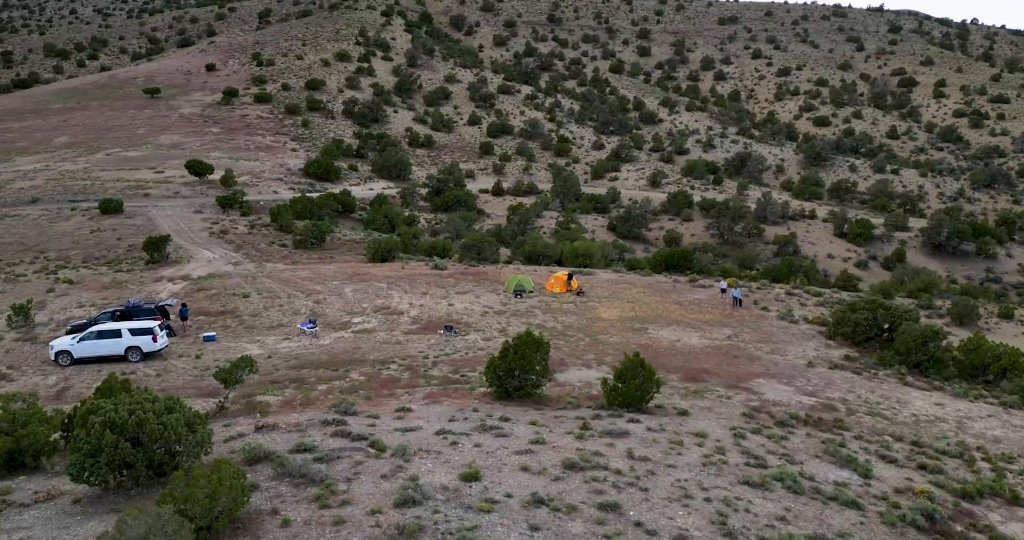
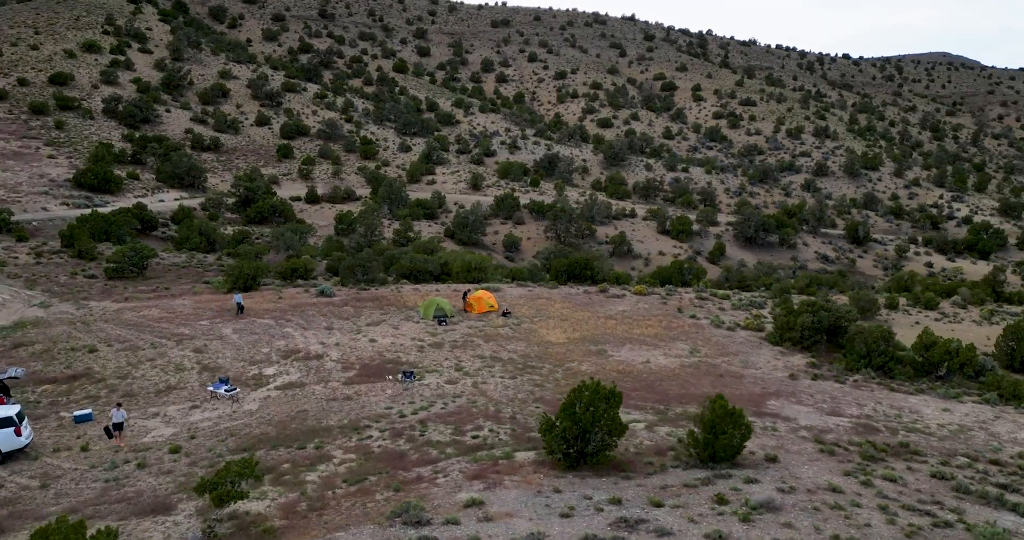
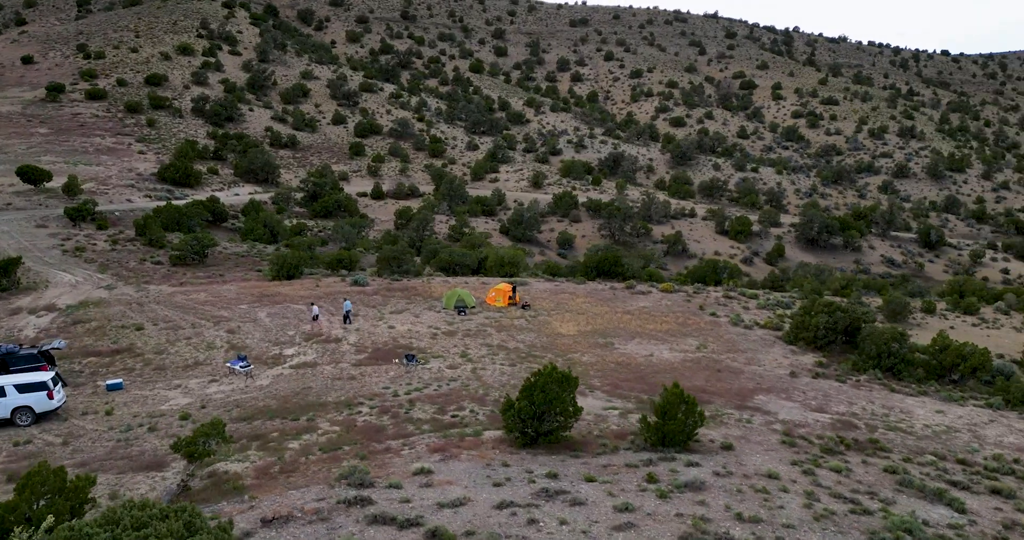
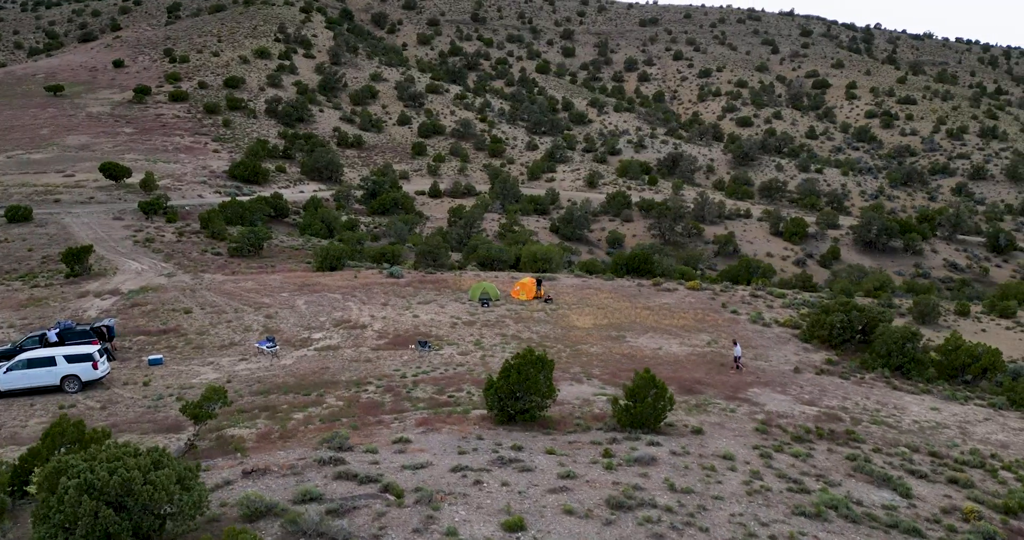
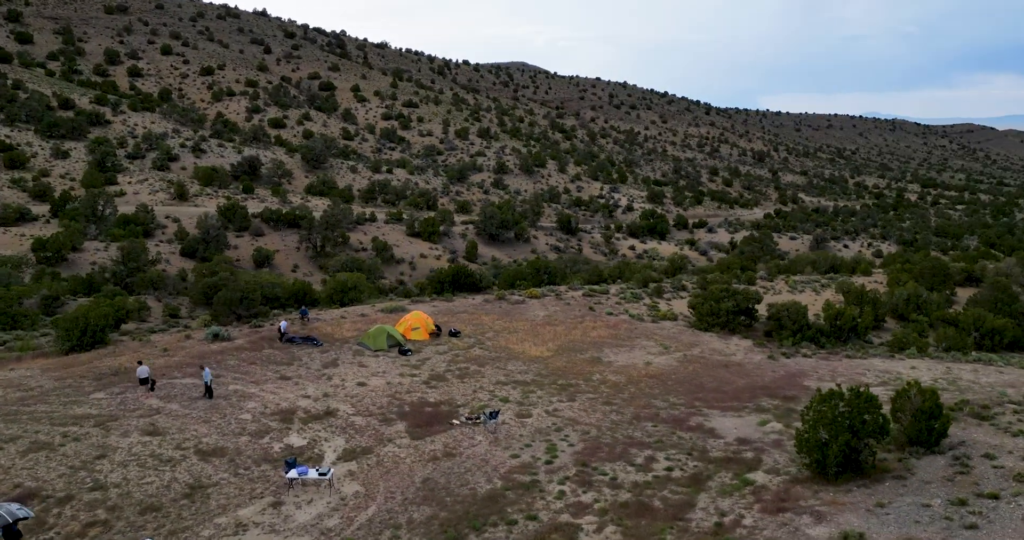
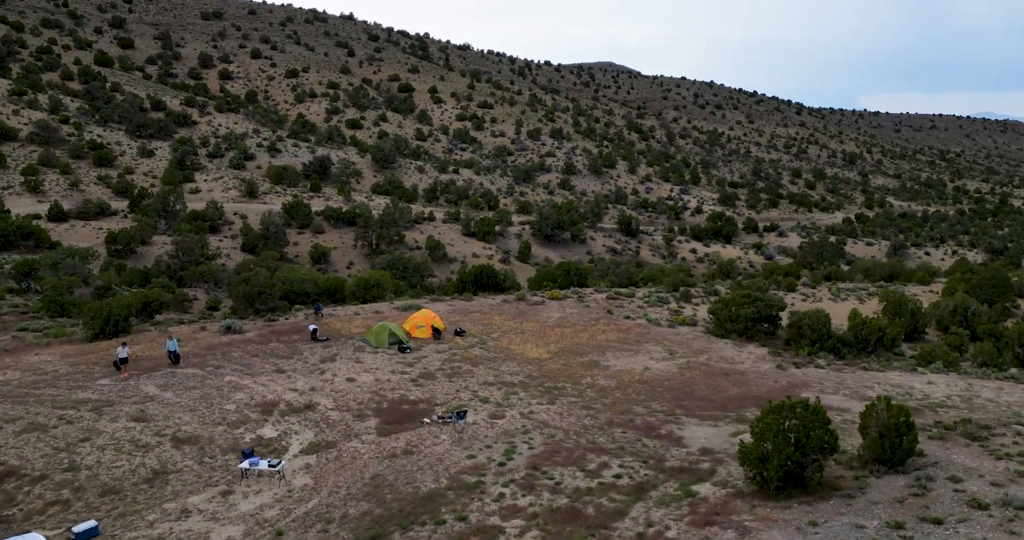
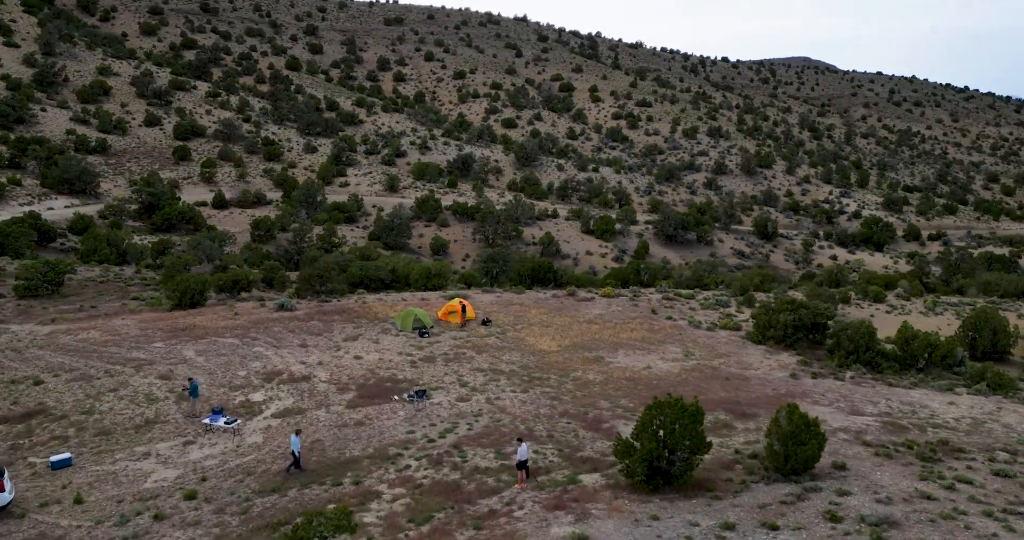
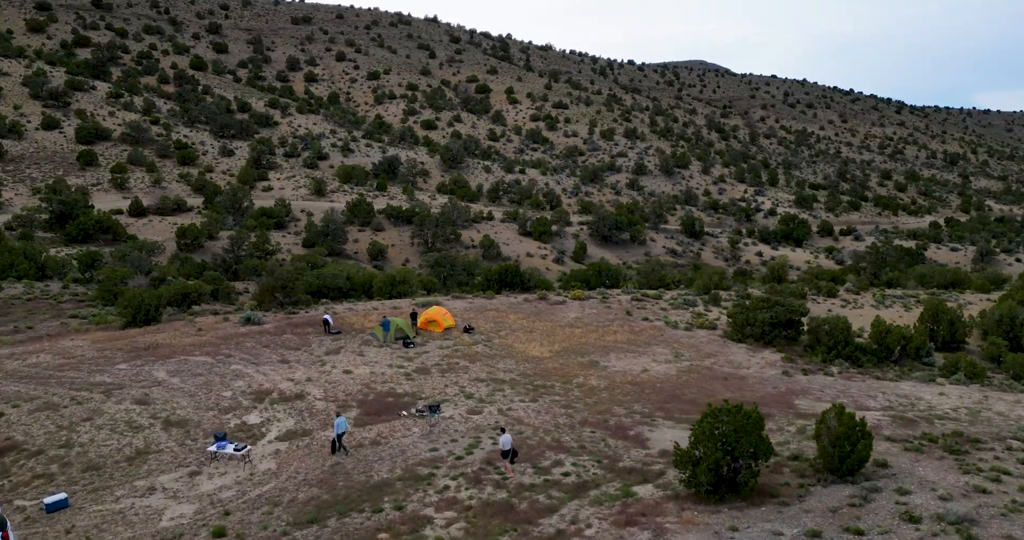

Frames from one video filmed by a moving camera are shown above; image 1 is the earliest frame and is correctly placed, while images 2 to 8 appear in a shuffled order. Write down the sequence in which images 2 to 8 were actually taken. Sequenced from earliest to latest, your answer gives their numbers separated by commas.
4, 3, 2, 7, 8, 6, 5
